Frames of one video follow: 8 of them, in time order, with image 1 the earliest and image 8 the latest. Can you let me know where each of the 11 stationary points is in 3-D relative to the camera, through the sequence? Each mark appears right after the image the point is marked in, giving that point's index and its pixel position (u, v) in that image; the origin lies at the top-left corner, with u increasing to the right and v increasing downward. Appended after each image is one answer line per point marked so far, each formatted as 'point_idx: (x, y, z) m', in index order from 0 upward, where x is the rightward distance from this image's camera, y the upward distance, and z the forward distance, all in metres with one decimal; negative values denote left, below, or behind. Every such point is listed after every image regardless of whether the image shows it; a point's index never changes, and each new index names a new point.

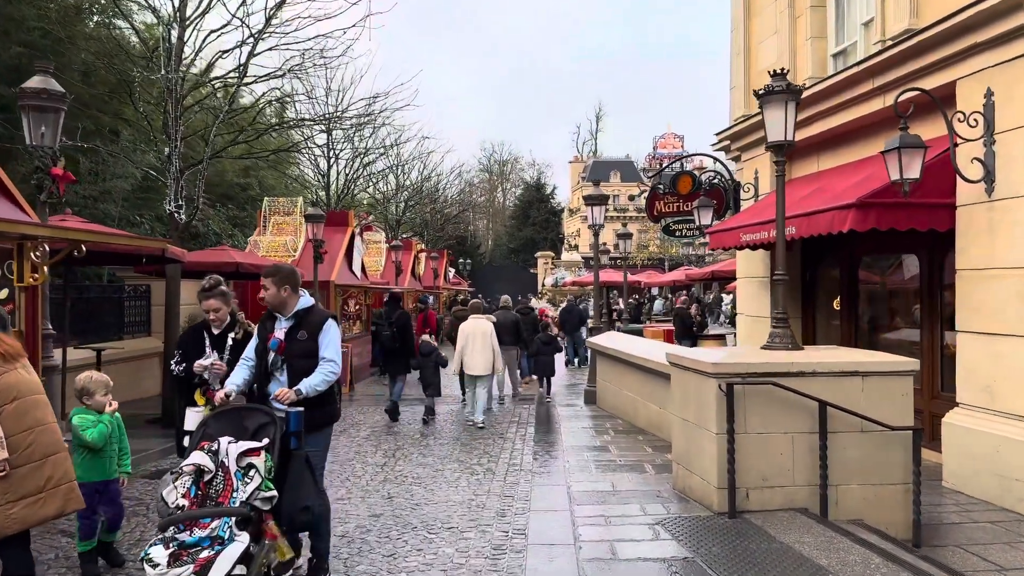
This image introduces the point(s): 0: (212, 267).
0: (-4.9, +0.4, +12.4) m
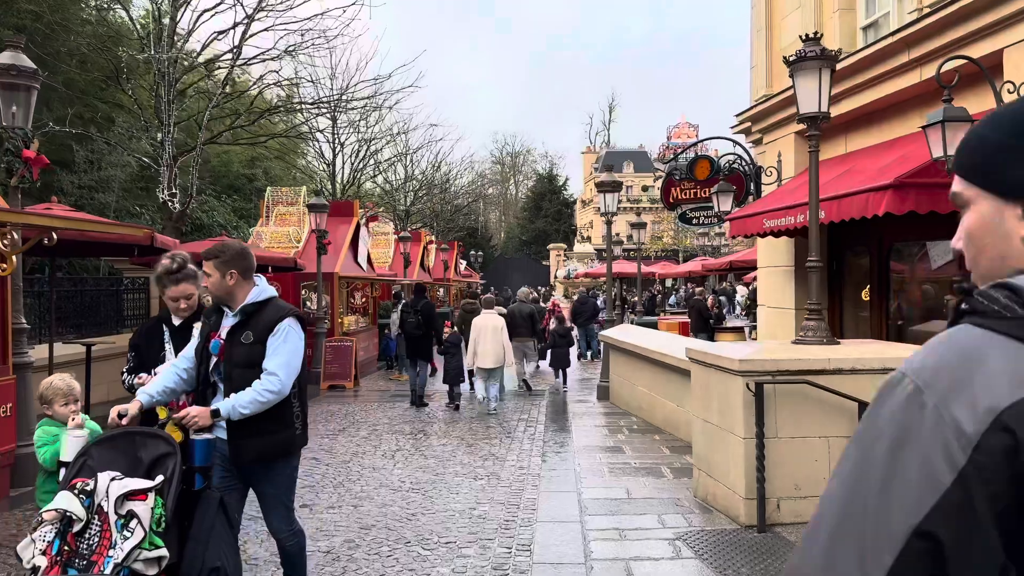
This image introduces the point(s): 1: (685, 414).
0: (-4.8, +0.5, +11.9) m
1: (+1.9, -1.3, +8.1) m
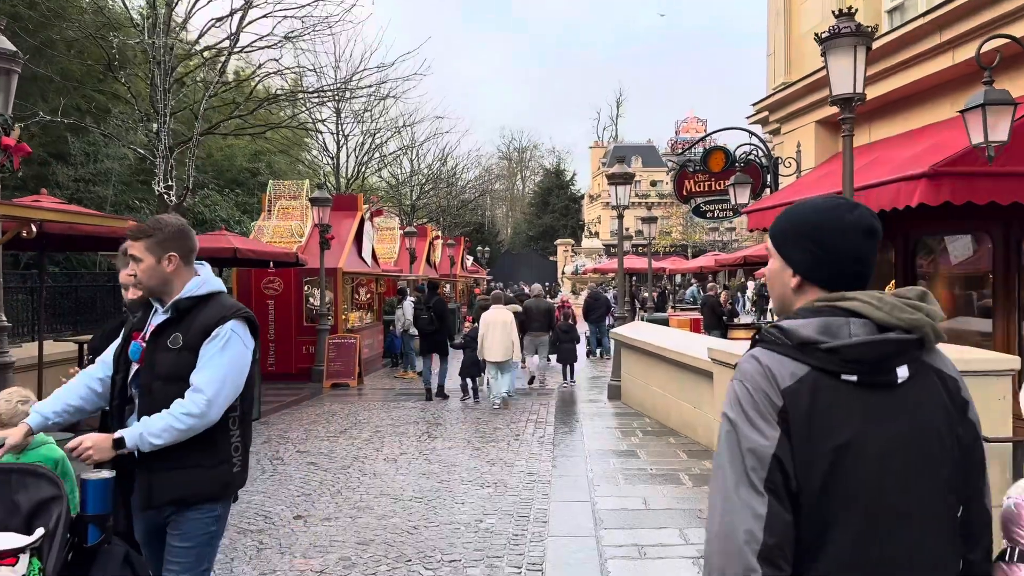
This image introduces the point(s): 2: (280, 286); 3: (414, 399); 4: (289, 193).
0: (-4.7, +0.5, +11.6) m
1: (+1.9, -1.3, +7.7) m
2: (-4.4, 0.0, +14.5) m
3: (-1.6, -1.8, +11.9) m
4: (-4.7, +2.0, +15.8) m
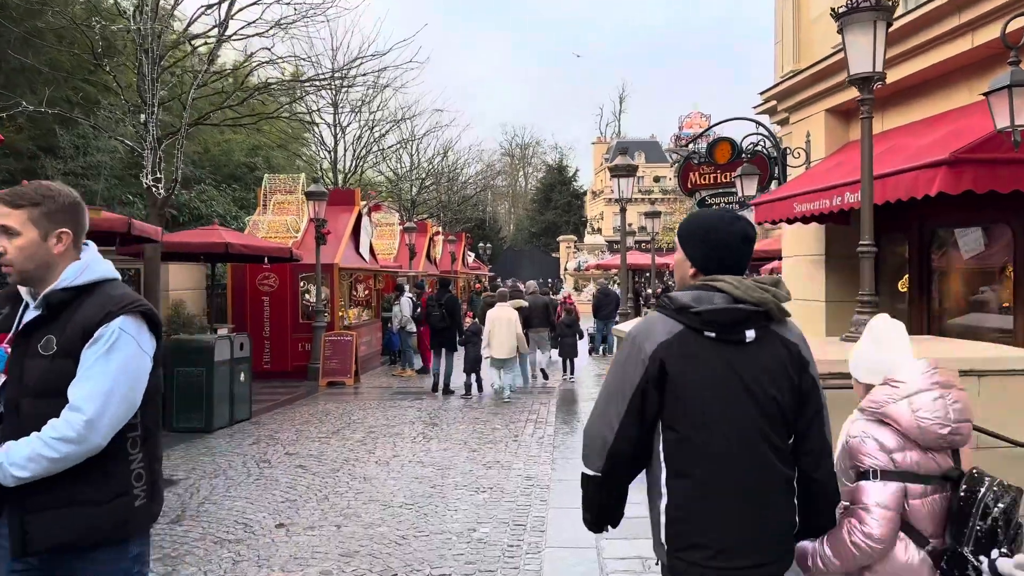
0: (-4.7, +0.6, +11.2) m
1: (+1.9, -1.2, +7.3) m
2: (-4.4, +0.1, +14.2) m
3: (-1.6, -1.7, +11.6) m
4: (-4.7, +2.1, +15.5) m
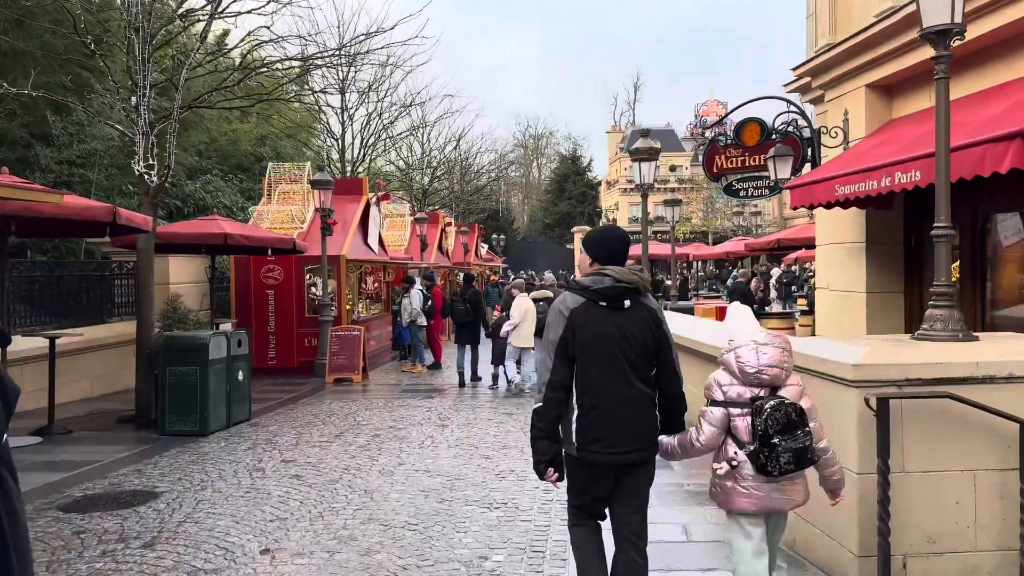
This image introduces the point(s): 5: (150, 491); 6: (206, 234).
0: (-4.5, +0.7, +10.7) m
1: (+2.1, -1.1, +6.7) m
2: (-4.2, +0.2, +13.6) m
3: (-1.3, -1.6, +11.0) m
4: (-4.4, +2.2, +14.9) m
5: (-2.8, -1.6, +5.9) m
6: (-4.4, +0.8, +10.8) m
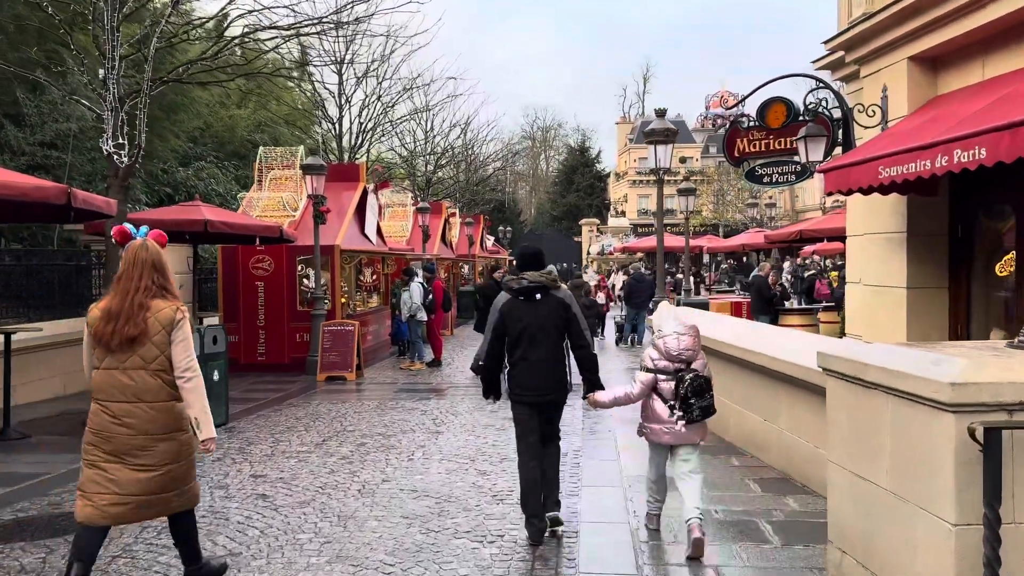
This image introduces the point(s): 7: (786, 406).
0: (-4.4, +0.8, +9.9) m
1: (+2.1, -1.1, +5.8) m
2: (-4.1, +0.4, +12.8) m
3: (-1.3, -1.5, +10.2) m
4: (-4.3, +2.4, +14.1) m
5: (-2.8, -1.5, +5.1) m
6: (-4.3, +0.9, +10.0) m
7: (+2.1, -0.9, +5.7) m
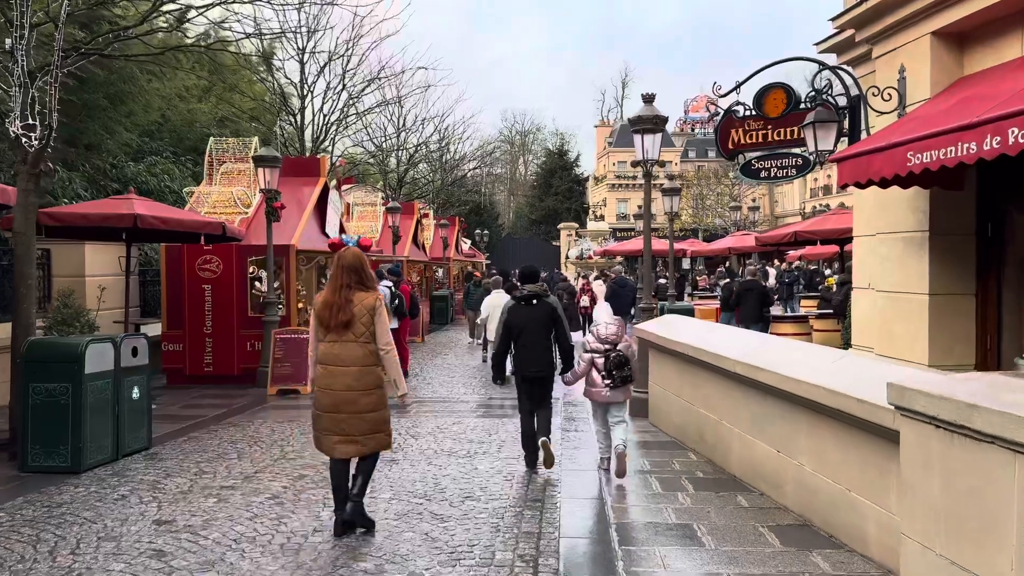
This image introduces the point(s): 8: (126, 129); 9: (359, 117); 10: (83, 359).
0: (-4.7, +0.8, +8.7) m
1: (+1.8, -1.1, +4.8) m
2: (-4.5, +0.3, +11.6) m
3: (-1.7, -1.5, +9.1) m
4: (-4.8, +2.3, +13.0) m
5: (-3.0, -1.5, +3.9) m
6: (-4.6, +0.9, +8.8) m
7: (+1.8, -0.9, +4.7) m
8: (-8.5, +3.5, +16.7) m
9: (-3.8, +4.2, +19.1) m
10: (-3.6, -0.6, +6.3) m
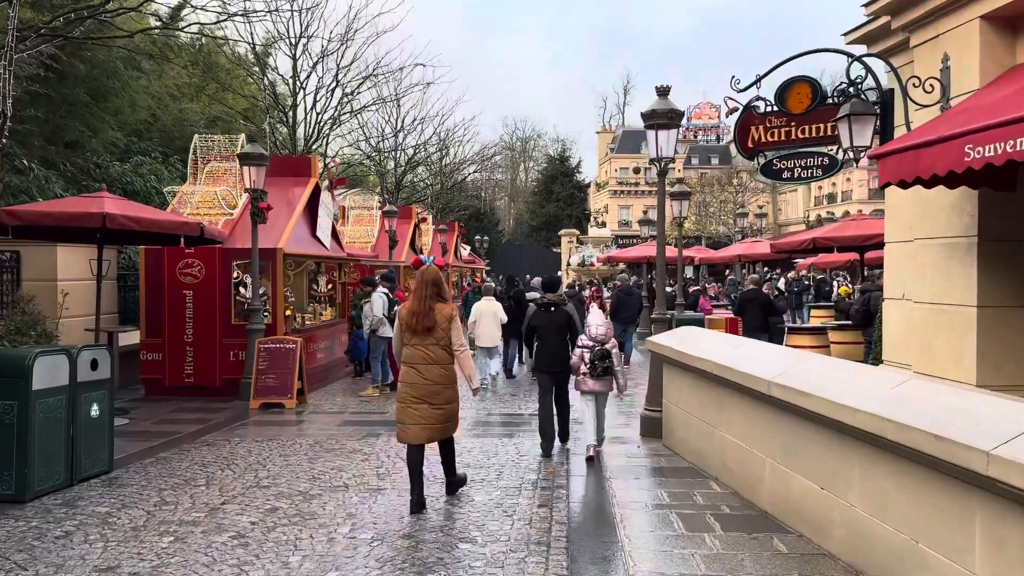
0: (-4.7, +0.7, +8.0) m
1: (+1.8, -1.2, +4.1) m
2: (-4.5, +0.2, +10.9) m
3: (-1.7, -1.6, +8.4) m
4: (-4.7, +2.2, +12.3) m
5: (-3.0, -1.5, +3.2) m
6: (-4.6, +0.8, +8.1) m
7: (+1.9, -1.0, +4.0) m
8: (-8.5, +3.4, +16.0) m
9: (-3.8, +4.1, +18.4) m
10: (-3.6, -0.6, +5.6) m
